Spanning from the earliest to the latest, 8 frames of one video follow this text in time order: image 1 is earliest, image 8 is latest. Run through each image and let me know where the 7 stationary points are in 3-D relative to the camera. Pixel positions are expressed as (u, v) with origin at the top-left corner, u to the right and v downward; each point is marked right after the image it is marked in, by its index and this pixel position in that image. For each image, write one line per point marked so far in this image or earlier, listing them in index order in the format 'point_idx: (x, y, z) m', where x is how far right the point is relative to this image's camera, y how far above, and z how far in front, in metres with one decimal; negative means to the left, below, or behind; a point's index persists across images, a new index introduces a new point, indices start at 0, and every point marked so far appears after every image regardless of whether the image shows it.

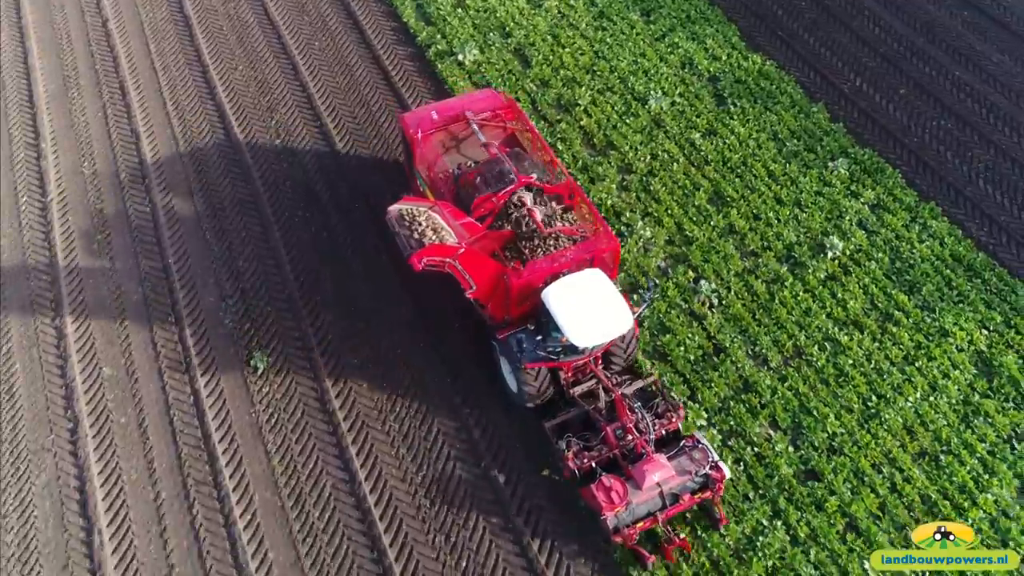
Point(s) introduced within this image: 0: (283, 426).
0: (-2.0, -1.2, +6.6) m
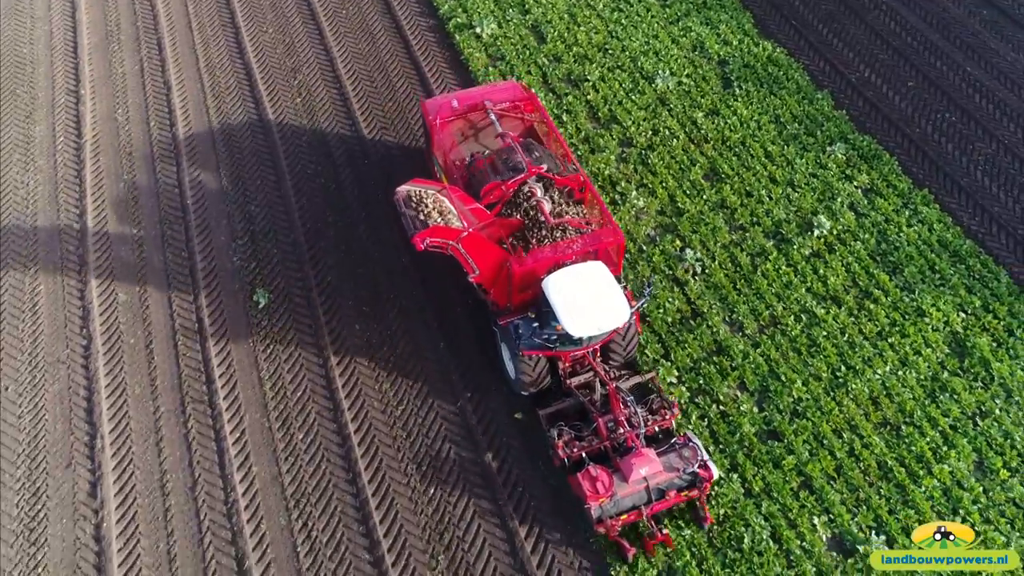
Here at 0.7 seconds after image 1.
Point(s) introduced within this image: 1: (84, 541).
0: (-2.2, -0.7, +7.0) m
1: (-3.5, -2.0, +6.0) m
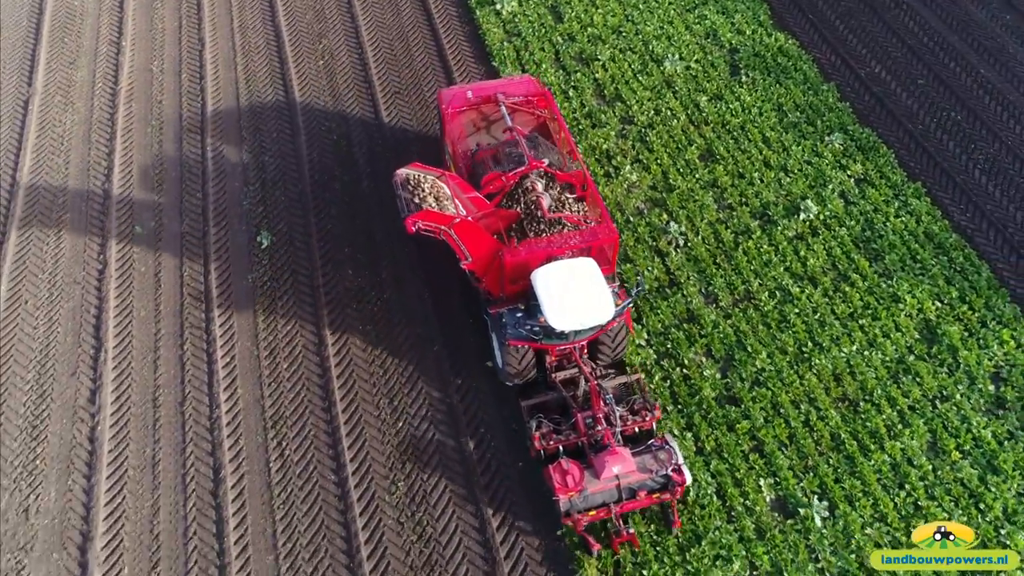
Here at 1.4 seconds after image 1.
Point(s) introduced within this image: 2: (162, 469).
0: (-2.4, -0.1, +7.5) m
1: (-3.8, -1.3, +6.6) m
2: (-3.0, -1.6, +6.4) m
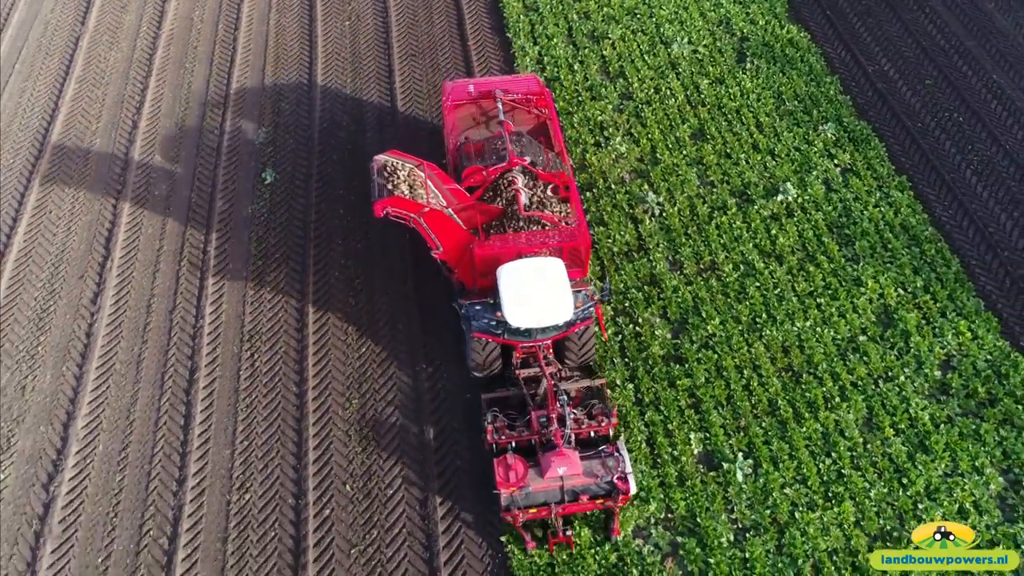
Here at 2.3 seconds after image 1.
0: (-2.6, +0.7, +8.1) m
1: (-4.2, -0.4, +7.3) m
2: (-3.5, -0.7, +7.1) m
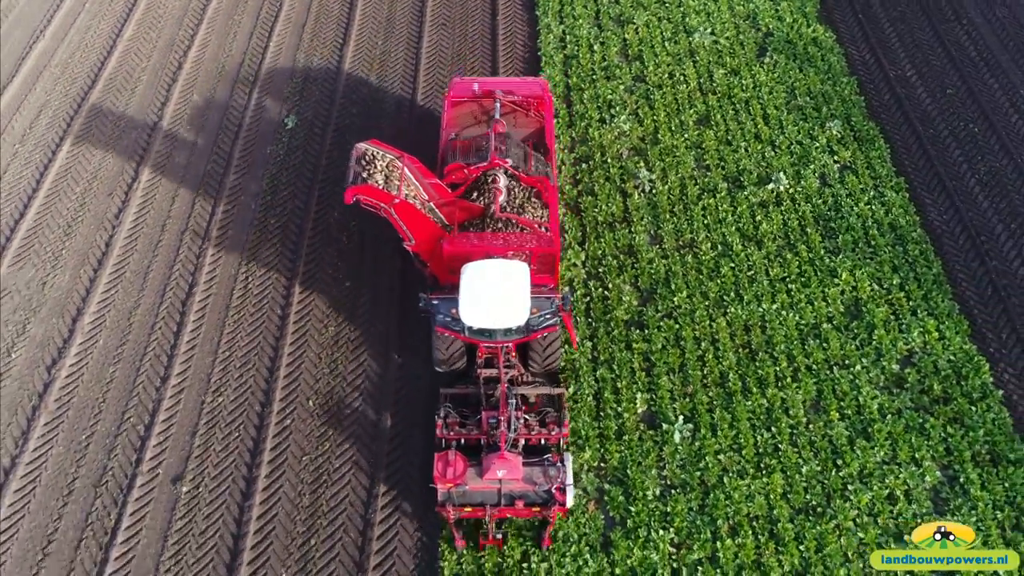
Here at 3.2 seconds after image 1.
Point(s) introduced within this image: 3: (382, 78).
0: (-2.7, +1.4, +8.7) m
1: (-4.5, +0.5, +8.1) m
2: (-3.7, +0.1, +7.8) m
3: (-1.7, +2.7, +9.6) m
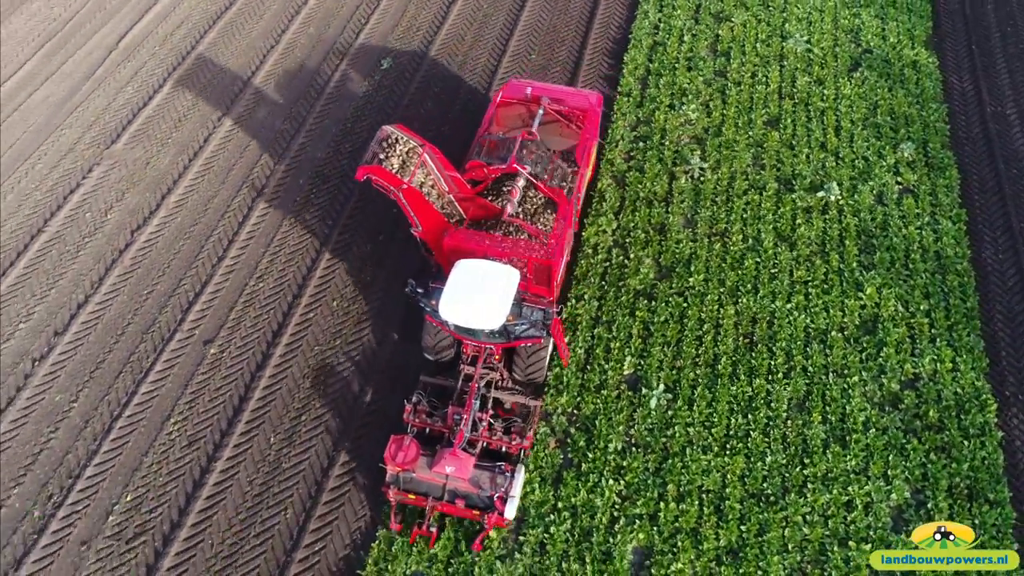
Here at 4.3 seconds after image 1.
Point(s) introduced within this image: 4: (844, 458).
0: (-1.8, +2.4, +9.6) m
1: (-3.8, +1.9, +9.2) m
2: (-3.3, +1.3, +8.8) m
3: (-0.5, +3.4, +10.3) m
4: (+2.9, -1.5, +6.5) m
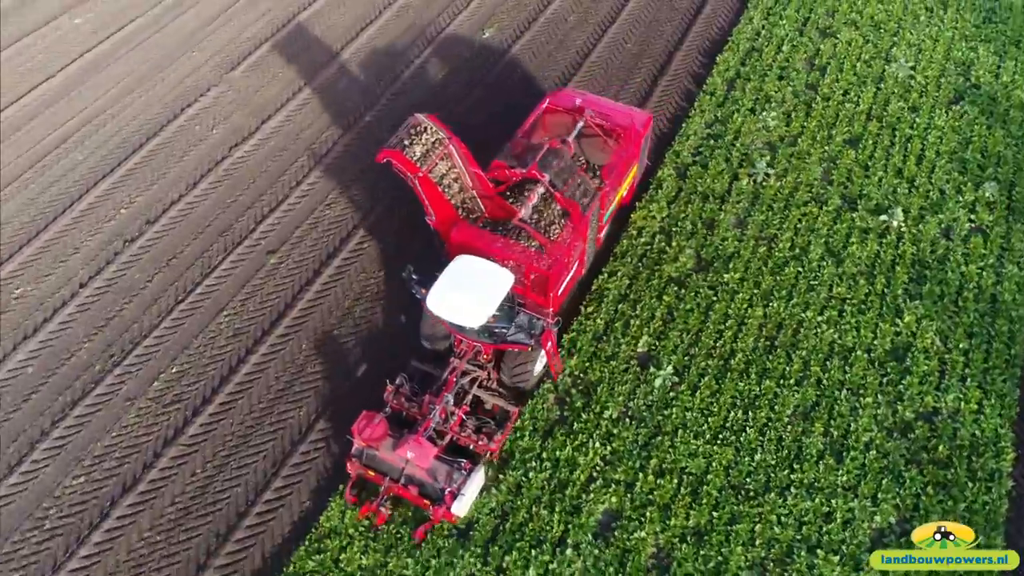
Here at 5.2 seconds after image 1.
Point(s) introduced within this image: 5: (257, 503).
0: (-0.7, +3.1, +10.1) m
1: (-2.8, +2.9, +10.0) m
2: (-2.4, +2.3, +9.6) m
3: (+0.9, +3.8, +10.6) m
4: (+2.8, -1.6, +6.4) m
5: (-2.2, -1.9, +6.5) m
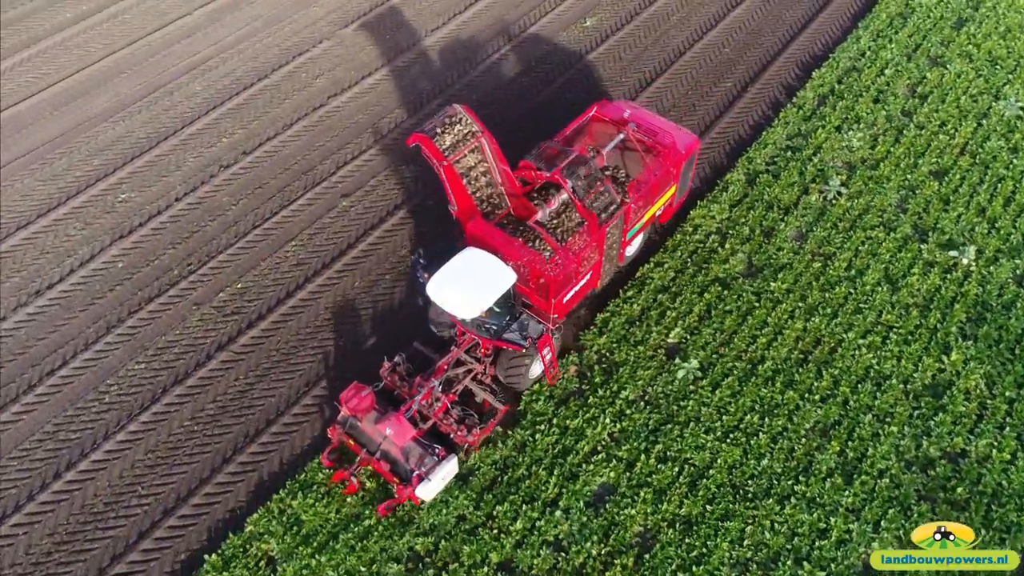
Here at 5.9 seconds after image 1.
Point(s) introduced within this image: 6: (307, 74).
0: (+0.7, +3.4, +10.4) m
1: (-1.4, +3.5, +10.6) m
2: (-1.2, +2.9, +10.1) m
3: (+2.4, +3.8, +10.7) m
4: (+2.8, -1.7, +6.4) m
5: (-2.1, -1.2, +7.1) m
6: (-2.8, +2.9, +10.2) m
